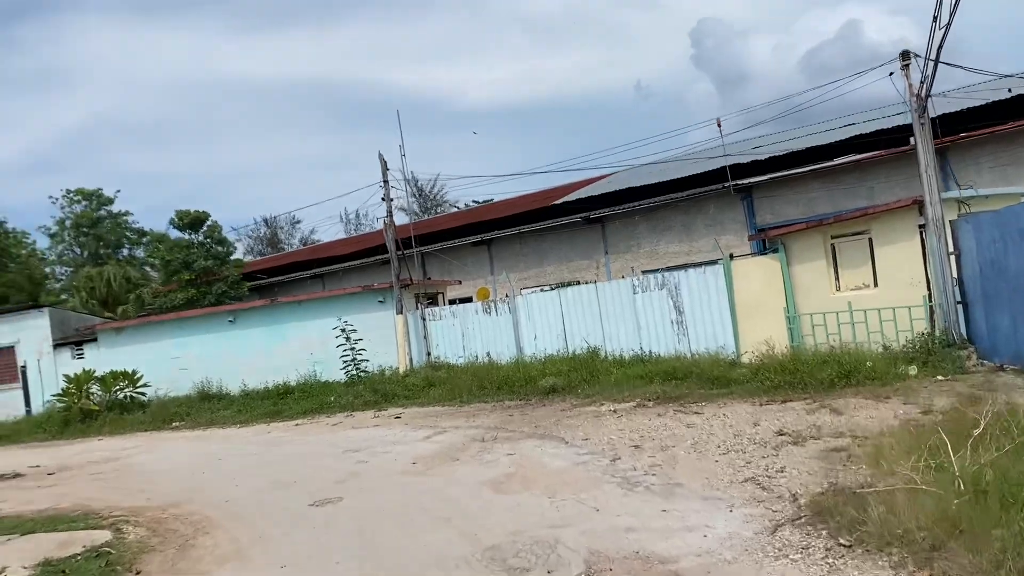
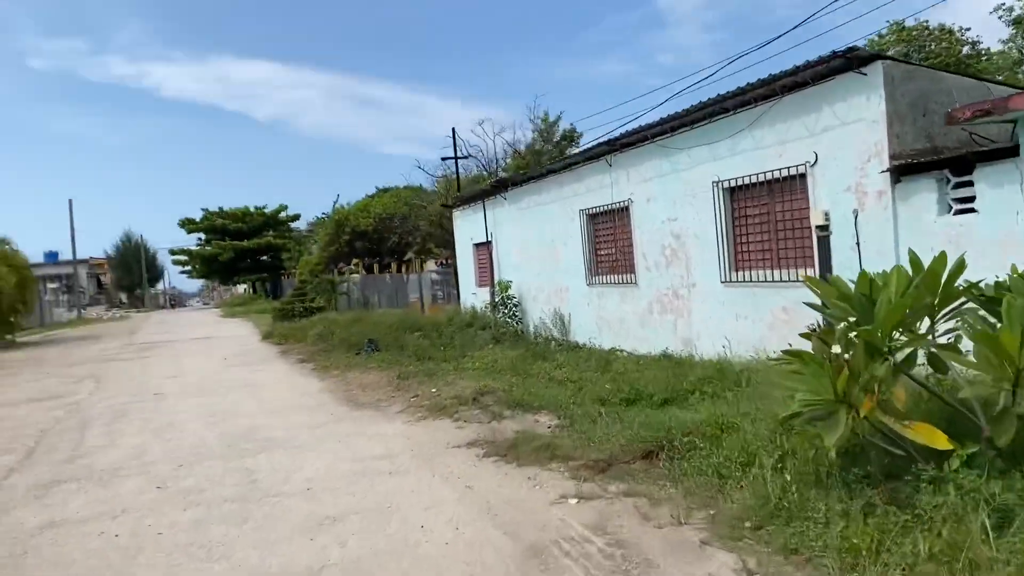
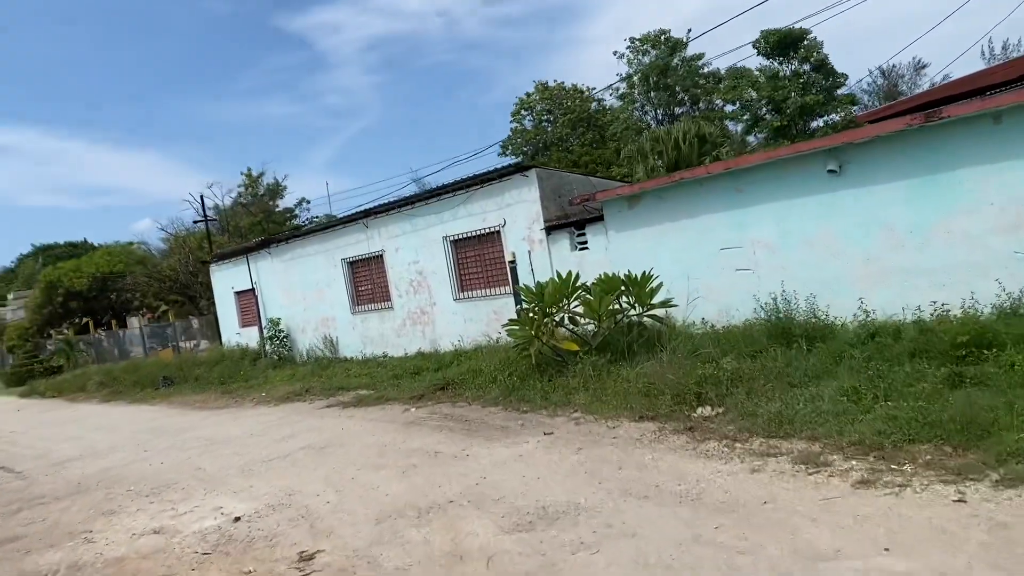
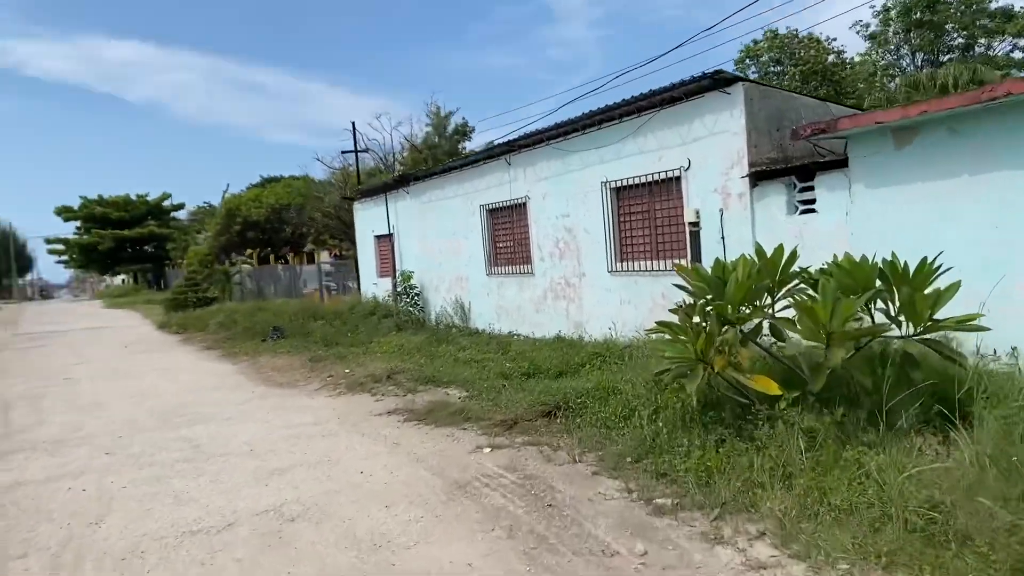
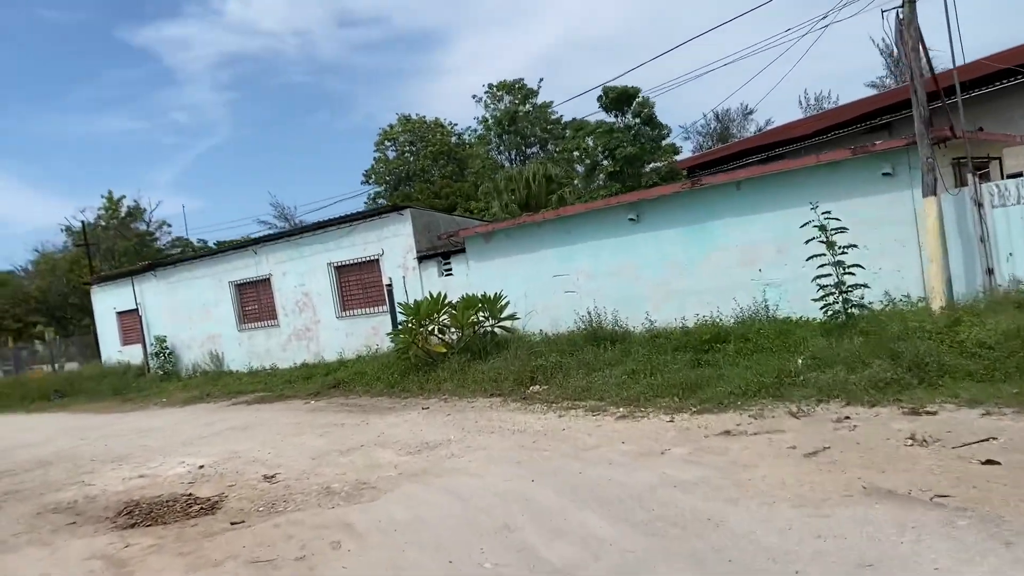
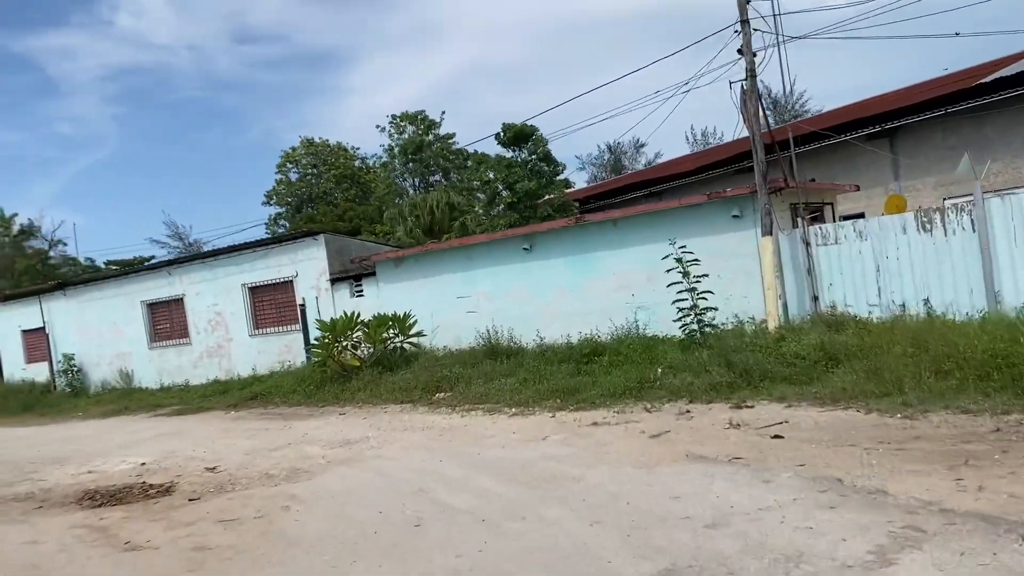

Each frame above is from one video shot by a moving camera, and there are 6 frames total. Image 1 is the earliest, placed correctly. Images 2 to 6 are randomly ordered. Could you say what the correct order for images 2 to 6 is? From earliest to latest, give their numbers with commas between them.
6, 5, 3, 4, 2
